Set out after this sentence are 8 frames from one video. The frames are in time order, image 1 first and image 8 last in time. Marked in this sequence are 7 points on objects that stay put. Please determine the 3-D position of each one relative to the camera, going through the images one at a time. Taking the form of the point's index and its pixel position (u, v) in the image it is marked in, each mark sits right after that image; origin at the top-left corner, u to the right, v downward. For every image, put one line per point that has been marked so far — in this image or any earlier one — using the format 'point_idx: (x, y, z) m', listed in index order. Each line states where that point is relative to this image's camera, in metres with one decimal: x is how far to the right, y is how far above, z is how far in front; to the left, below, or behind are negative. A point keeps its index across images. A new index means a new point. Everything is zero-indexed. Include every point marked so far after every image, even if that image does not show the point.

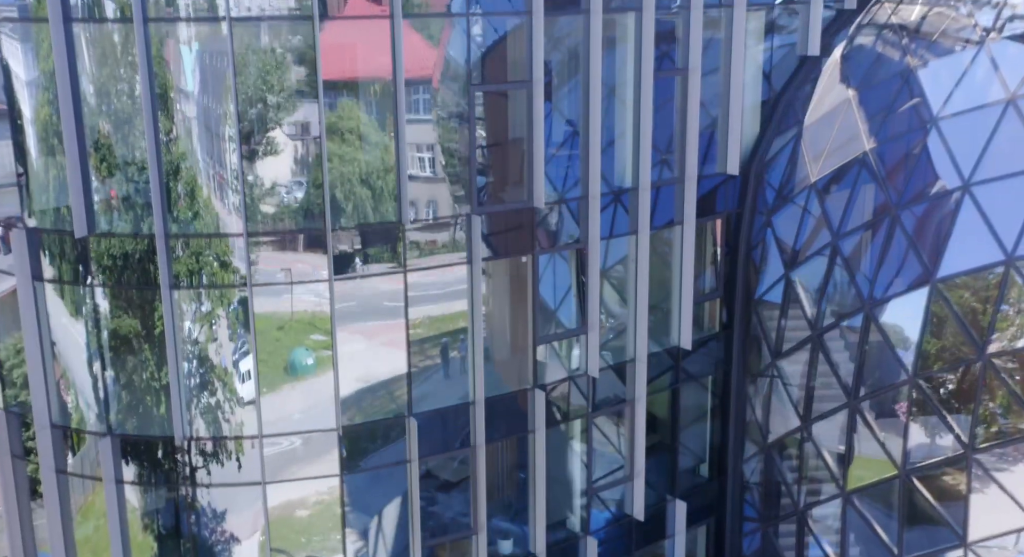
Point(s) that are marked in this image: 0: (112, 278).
0: (-7.3, 0.0, +18.5) m
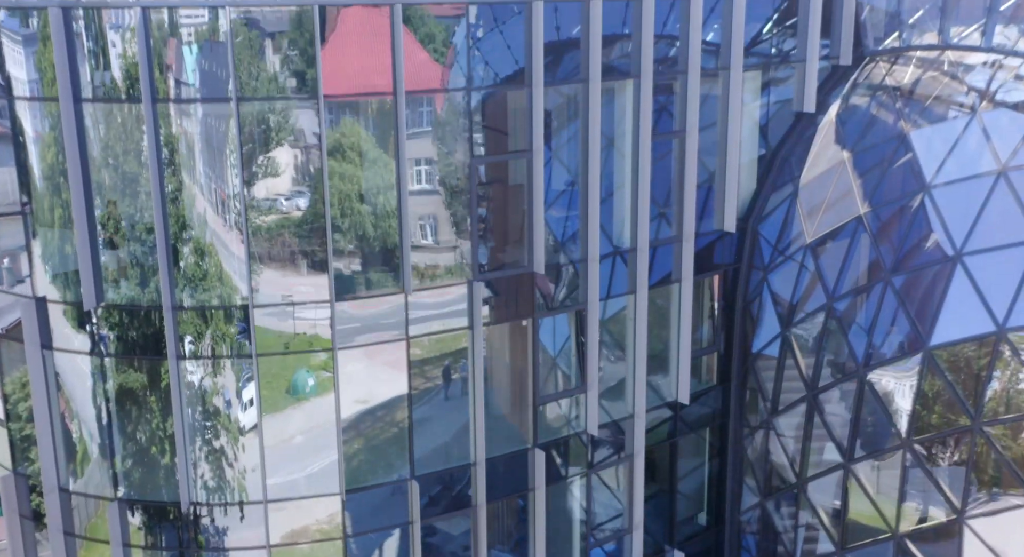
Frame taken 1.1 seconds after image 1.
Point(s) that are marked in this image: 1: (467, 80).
0: (-7.5, -1.0, +18.6) m
1: (-0.8, +3.5, +17.5) m
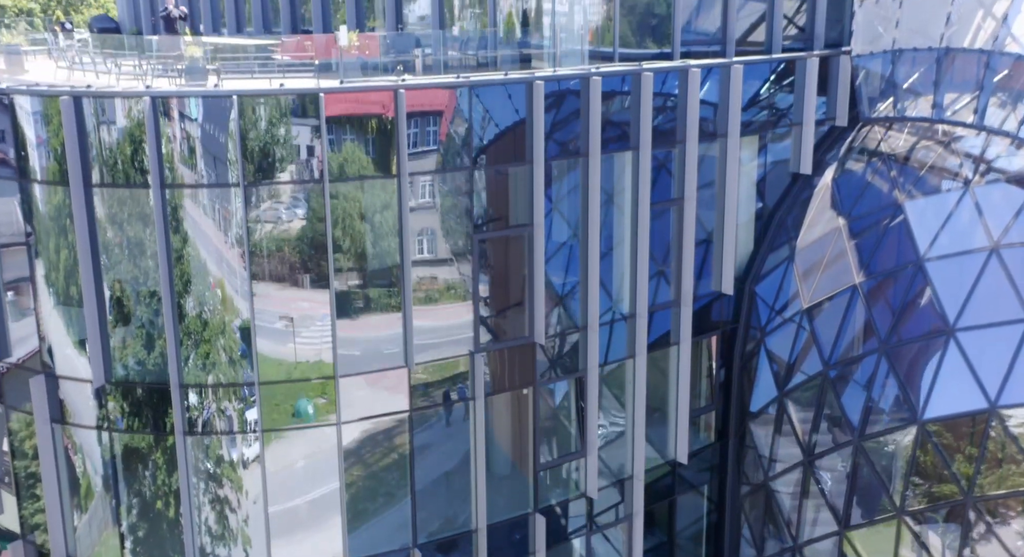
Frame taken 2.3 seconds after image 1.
0: (-7.5, -2.3, +18.9) m
1: (-0.8, +2.2, +17.8) m
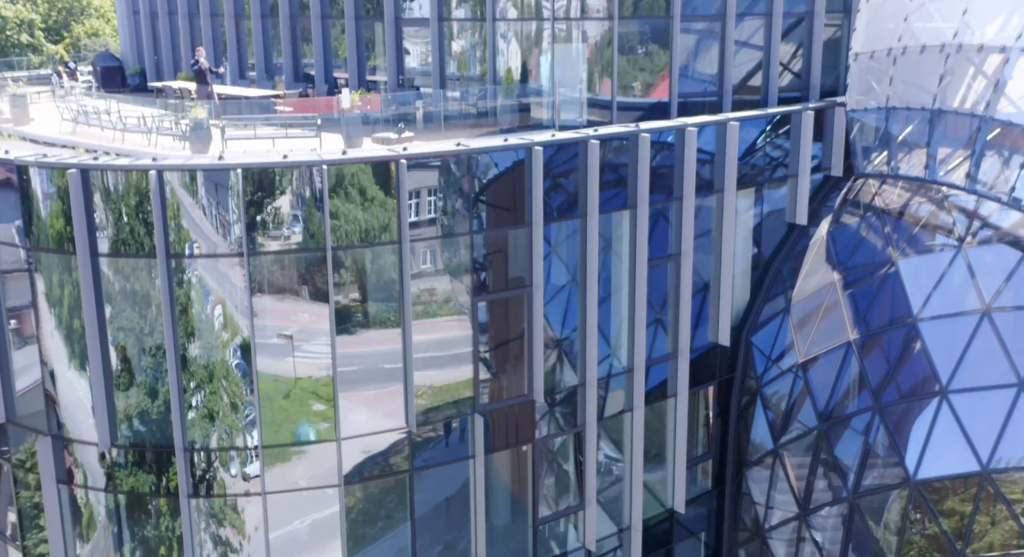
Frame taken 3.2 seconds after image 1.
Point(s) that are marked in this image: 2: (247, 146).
0: (-7.5, -3.5, +19.2) m
1: (-0.8, +1.1, +18.1) m
2: (-5.3, +2.7, +19.4) m
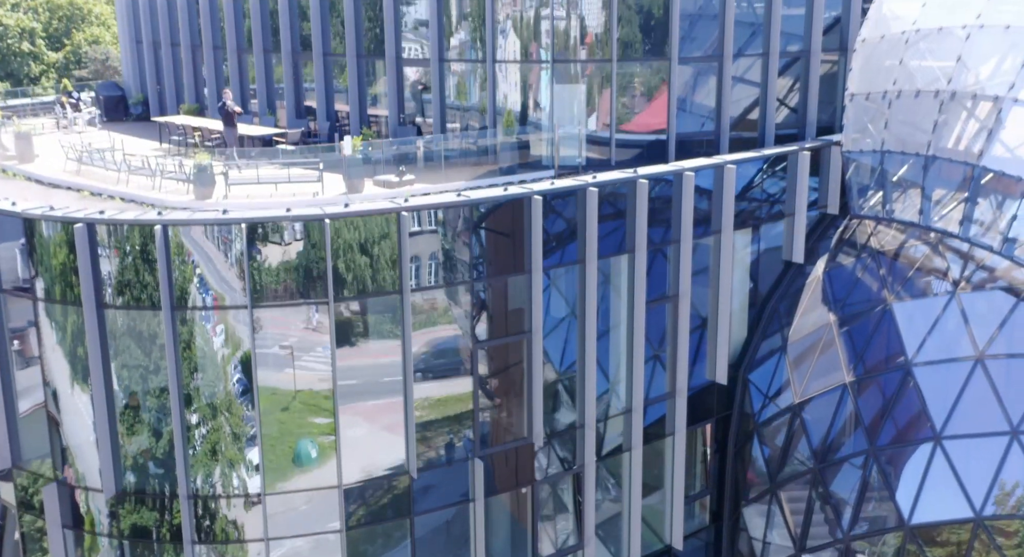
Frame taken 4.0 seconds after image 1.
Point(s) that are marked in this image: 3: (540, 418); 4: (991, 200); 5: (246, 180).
0: (-7.5, -4.3, +19.4) m
1: (-0.8, +0.2, +18.3) m
2: (-5.3, +1.8, +19.7) m
3: (+0.6, -2.8, +20.5) m
4: (+9.6, +1.7, +19.5) m
5: (-5.4, +2.0, +19.7) m
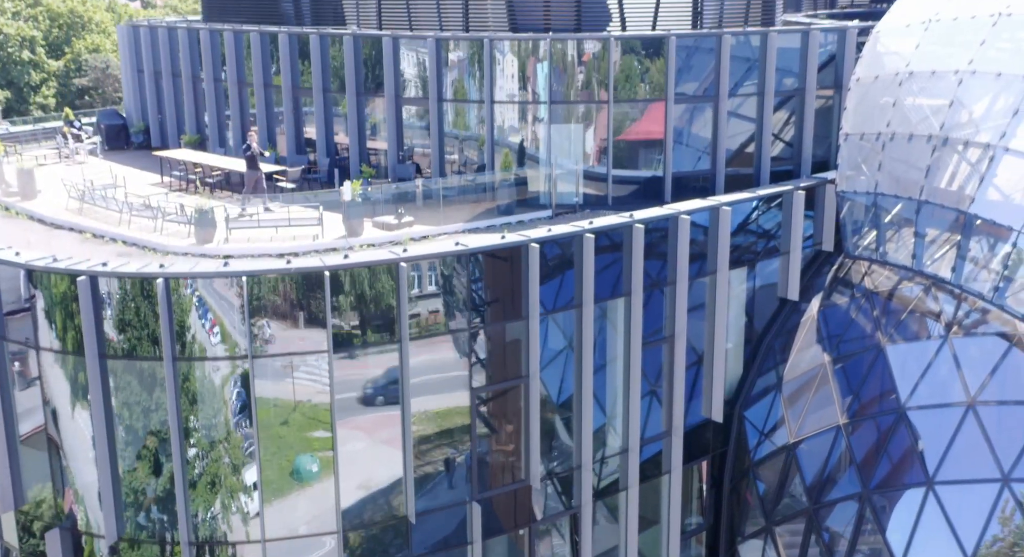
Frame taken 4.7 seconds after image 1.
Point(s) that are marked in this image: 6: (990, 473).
0: (-7.6, -5.2, +19.6) m
1: (-0.9, -0.7, +18.5) m
2: (-5.4, +0.9, +19.9) m
3: (+0.5, -3.6, +20.7) m
4: (+9.6, +0.8, +19.7) m
5: (-5.4, +1.1, +19.9) m
6: (+9.5, -3.7, +19.3) m
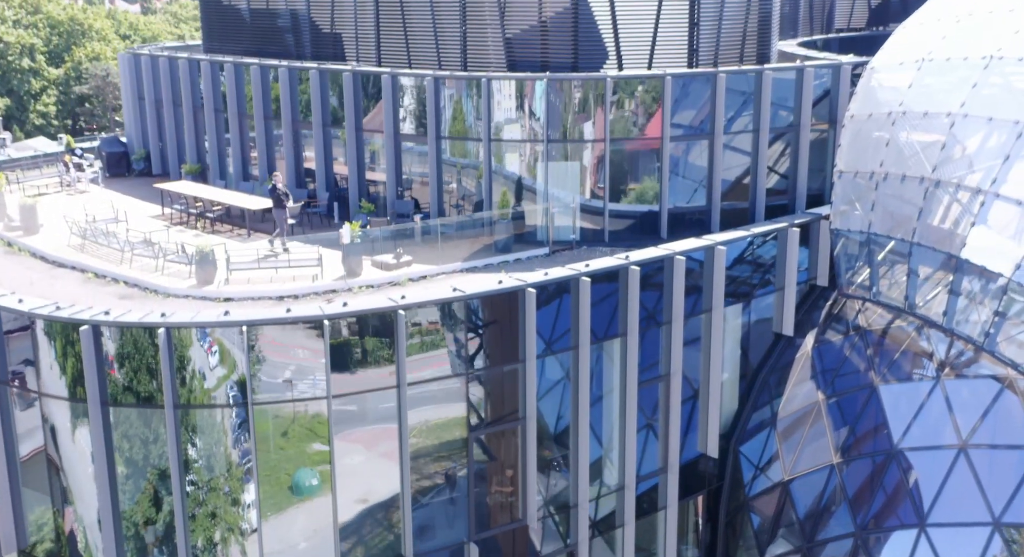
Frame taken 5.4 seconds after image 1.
0: (-7.7, -6.0, +19.8) m
1: (-0.9, -1.5, +18.8) m
2: (-5.4, +0.1, +20.1) m
3: (+0.5, -4.5, +20.9) m
4: (+9.5, 0.0, +19.9) m
5: (-5.5, +0.3, +20.1) m
6: (+9.5, -4.5, +19.5) m
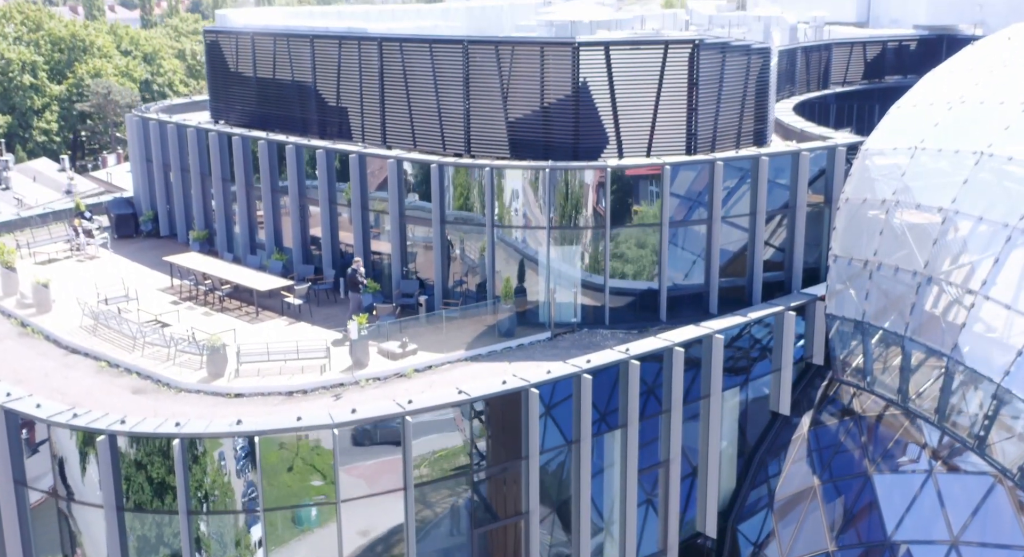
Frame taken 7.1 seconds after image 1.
0: (-7.6, -8.0, +20.2) m
1: (-0.9, -3.4, +19.3) m
2: (-5.4, -1.8, +20.6) m
3: (+0.5, -6.4, +21.4) m
4: (+9.6, -2.0, +20.5) m
5: (-5.4, -1.6, +20.6) m
6: (+9.5, -6.5, +20.0) m
